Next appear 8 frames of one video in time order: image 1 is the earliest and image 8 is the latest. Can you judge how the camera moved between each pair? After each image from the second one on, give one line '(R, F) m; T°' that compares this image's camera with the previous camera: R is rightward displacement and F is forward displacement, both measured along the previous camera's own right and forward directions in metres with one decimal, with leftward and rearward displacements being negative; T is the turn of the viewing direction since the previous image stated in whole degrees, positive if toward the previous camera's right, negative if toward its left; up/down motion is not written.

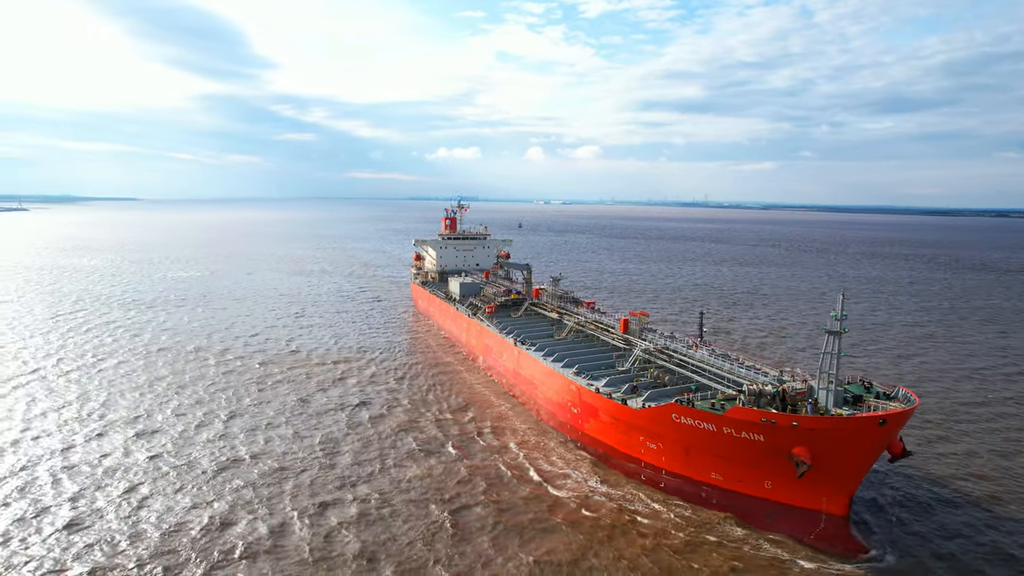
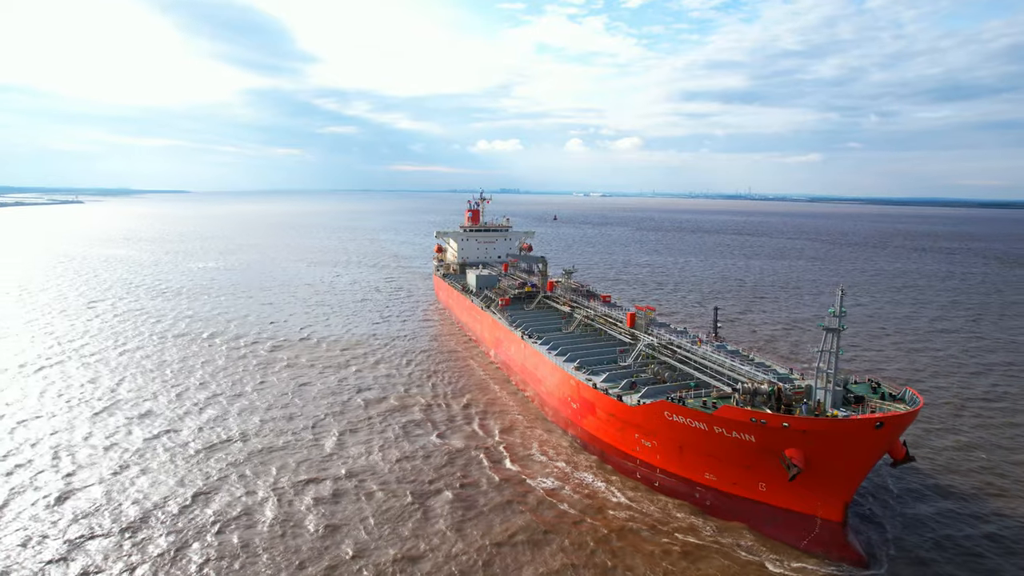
(+1.1, +0.3) m; -3°
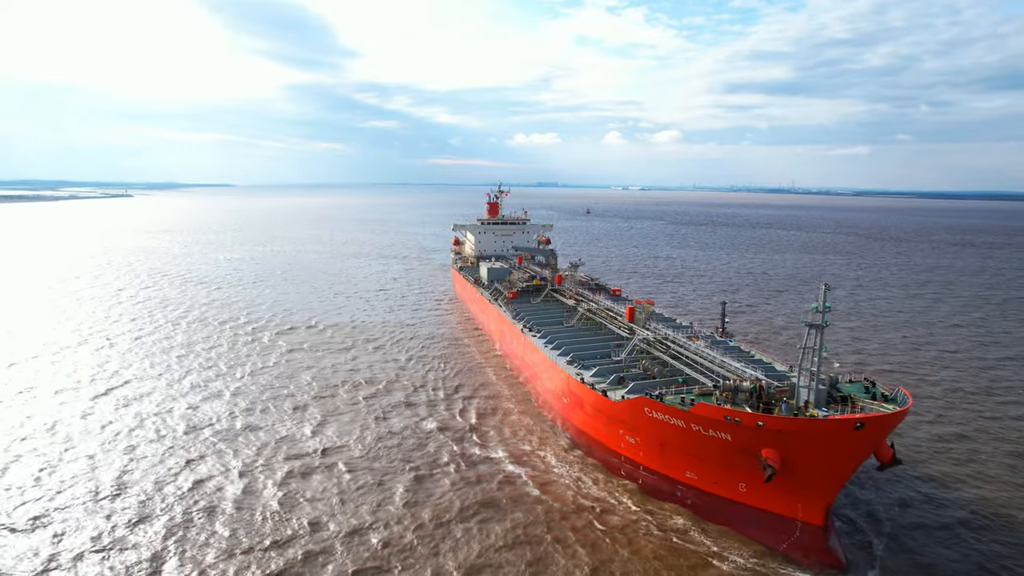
(+1.3, +0.3) m; -3°
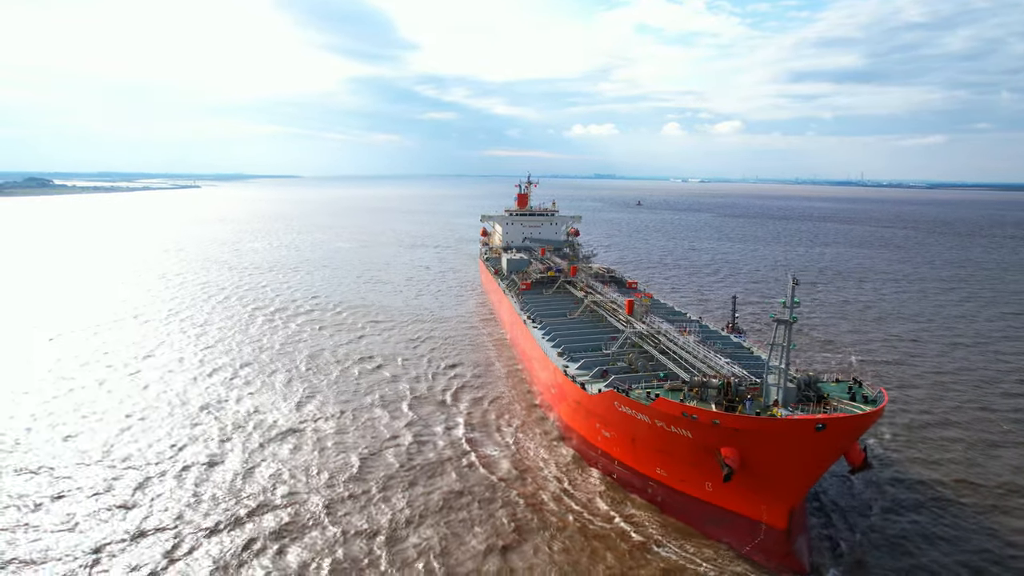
(+1.9, +0.2) m; -4°
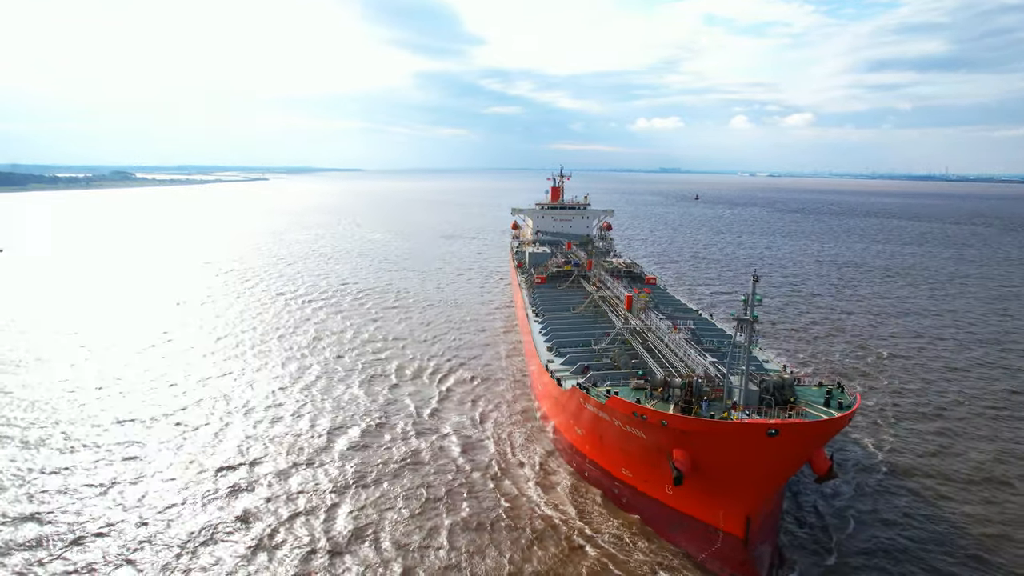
(+2.0, +0.3) m; -5°
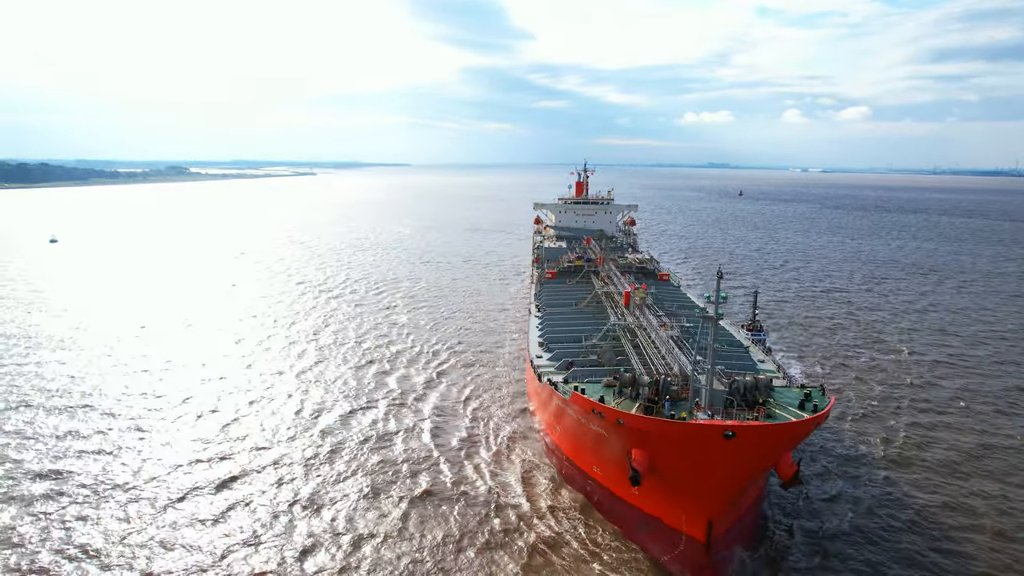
(+1.5, +0.2) m; -4°
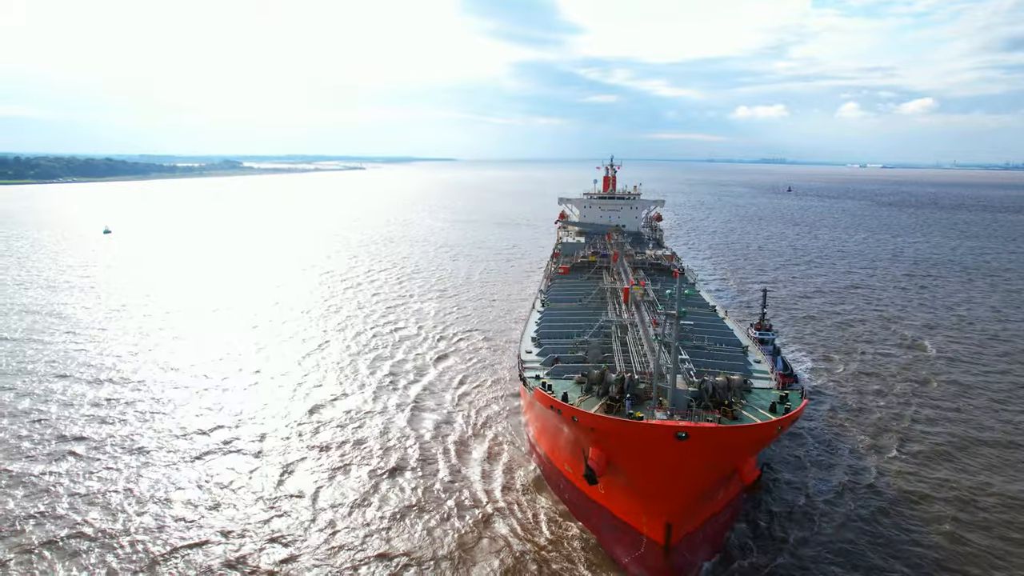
(+1.5, +0.2) m; -4°
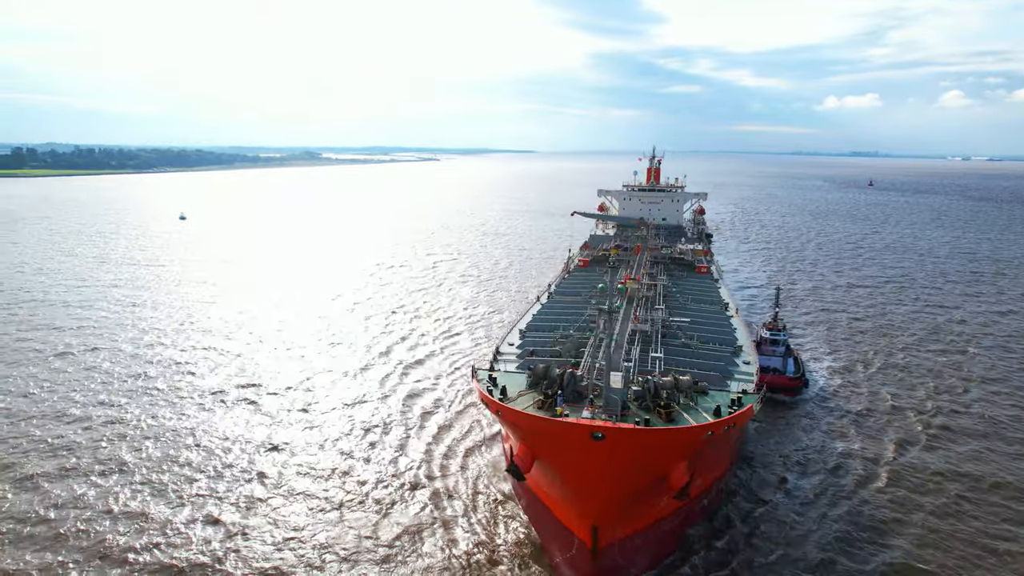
(+2.3, +0.3) m; -6°
